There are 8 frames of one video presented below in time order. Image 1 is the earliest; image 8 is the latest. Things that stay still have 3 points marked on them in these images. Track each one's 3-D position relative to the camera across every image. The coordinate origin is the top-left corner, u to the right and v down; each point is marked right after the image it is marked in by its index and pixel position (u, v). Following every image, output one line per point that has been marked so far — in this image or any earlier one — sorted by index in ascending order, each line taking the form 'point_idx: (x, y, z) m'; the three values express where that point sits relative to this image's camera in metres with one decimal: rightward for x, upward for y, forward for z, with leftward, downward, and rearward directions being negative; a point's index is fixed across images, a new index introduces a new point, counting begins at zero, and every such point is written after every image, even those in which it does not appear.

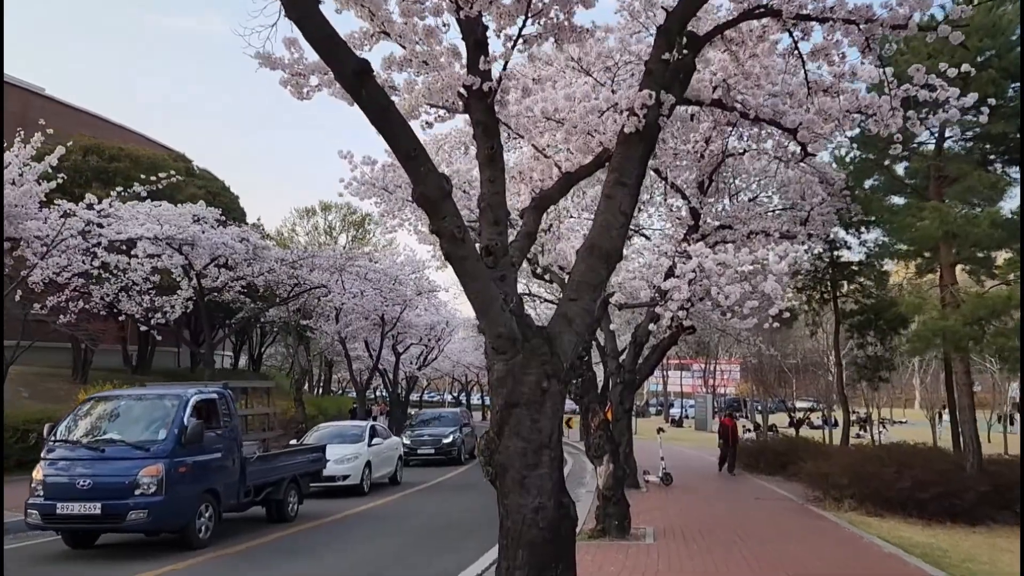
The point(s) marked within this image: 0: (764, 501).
0: (+4.9, -4.2, +15.0) m
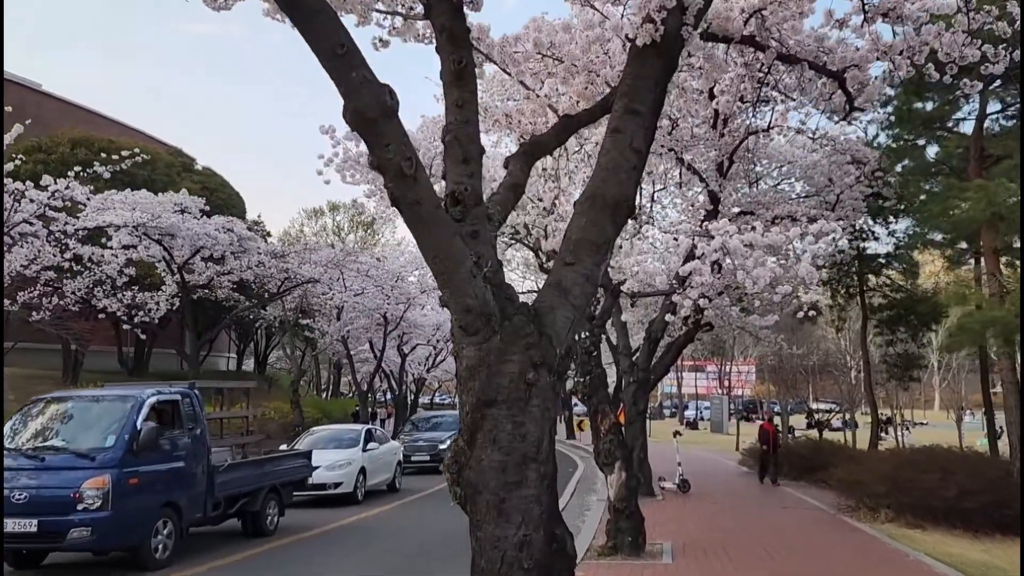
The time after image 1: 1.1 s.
0: (+5.0, -4.0, +13.7) m
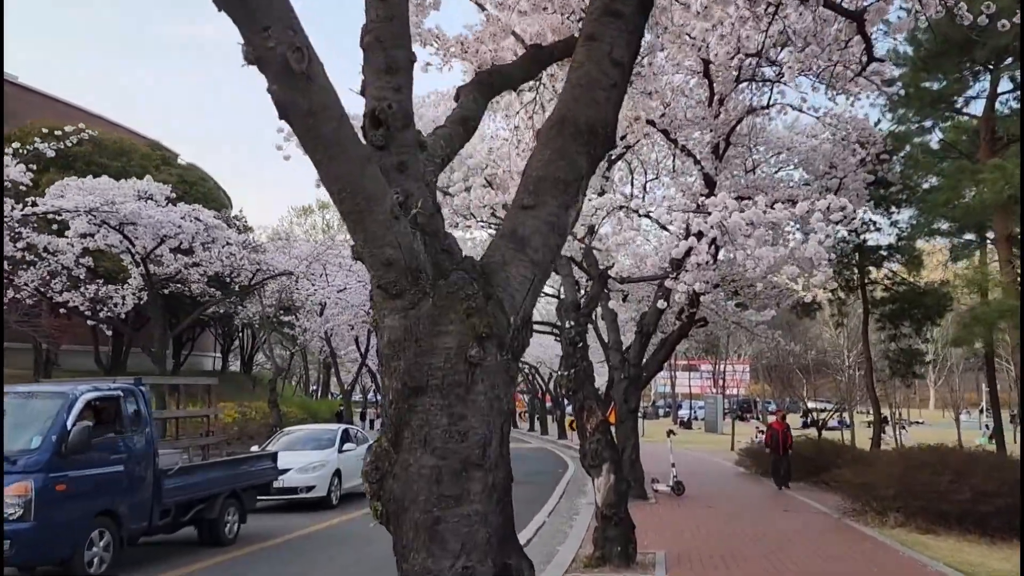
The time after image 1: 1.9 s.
0: (+4.7, -3.8, +12.9) m
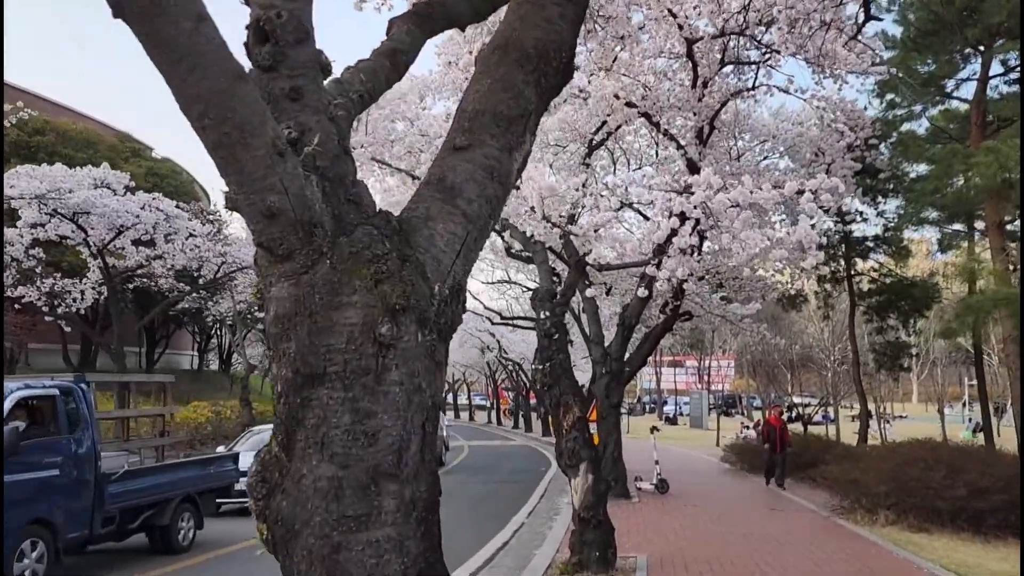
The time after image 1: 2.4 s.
0: (+4.3, -3.6, +12.4) m
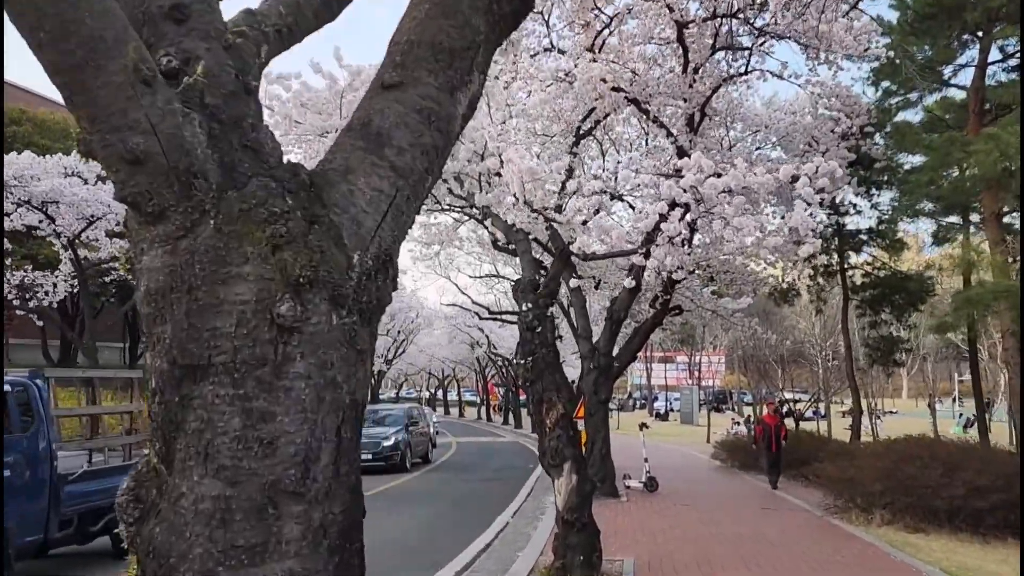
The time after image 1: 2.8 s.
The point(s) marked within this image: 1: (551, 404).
0: (+4.1, -3.5, +12.0) m
1: (+0.4, -1.2, +7.9) m
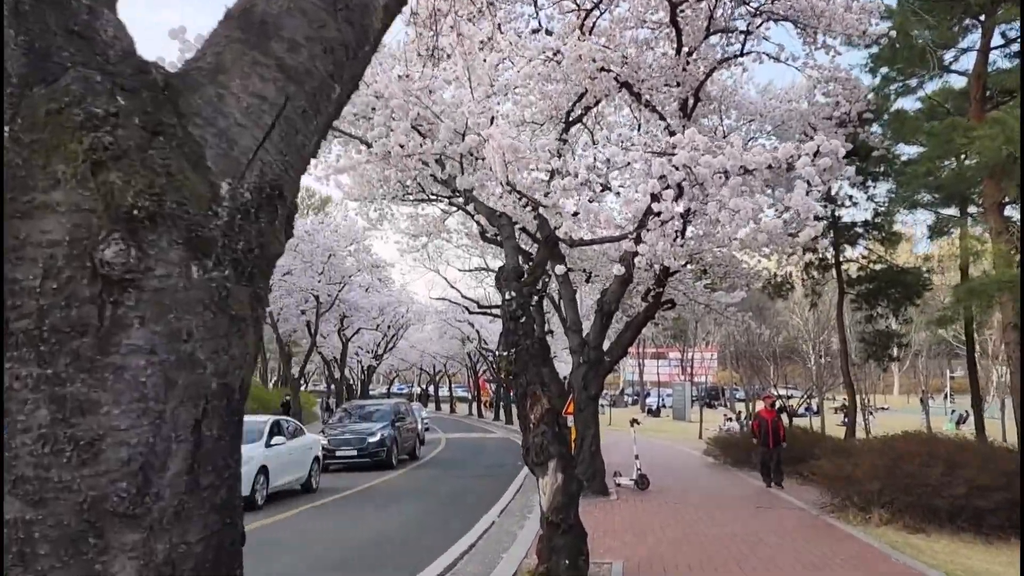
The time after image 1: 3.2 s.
0: (+3.9, -3.4, +11.6) m
1: (+0.2, -1.1, +7.4) m
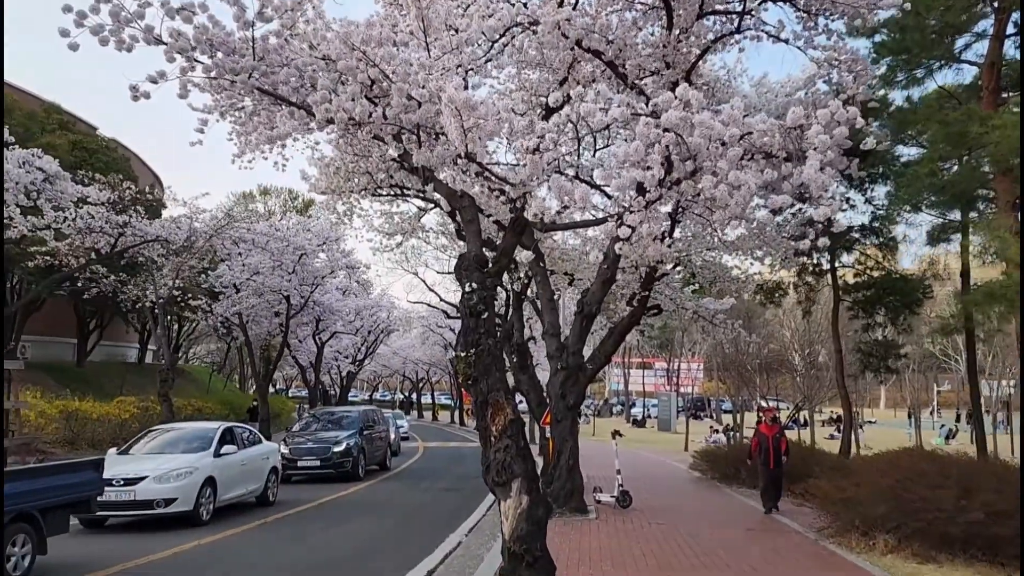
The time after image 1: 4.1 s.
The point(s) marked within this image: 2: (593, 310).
0: (+3.4, -3.4, +10.6) m
1: (-0.1, -1.0, +6.4) m
2: (+1.3, -0.3, +12.1) m
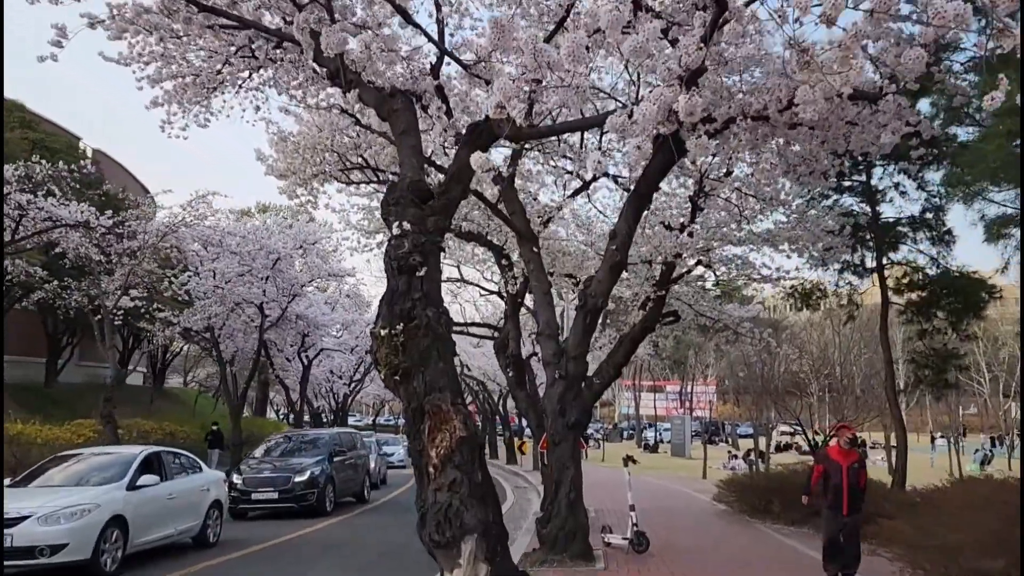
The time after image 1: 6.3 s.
0: (+3.2, -3.2, +8.1) m
1: (-0.4, -0.7, +4.0) m
2: (+1.1, -0.2, +9.7) m
